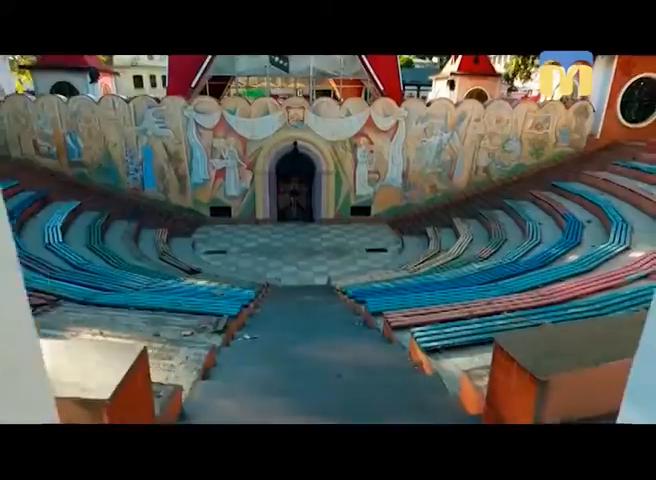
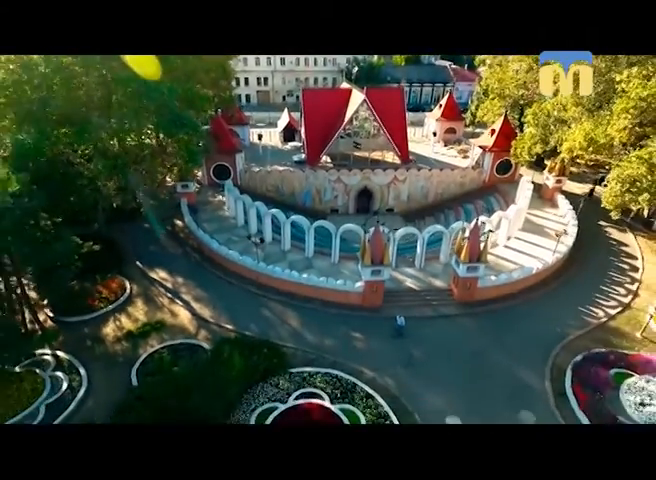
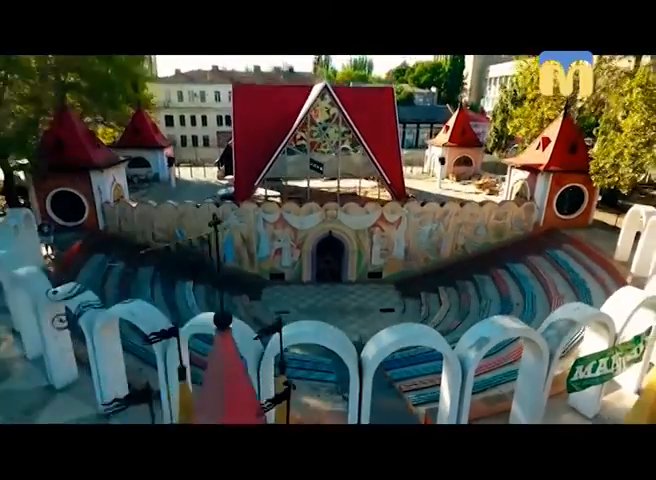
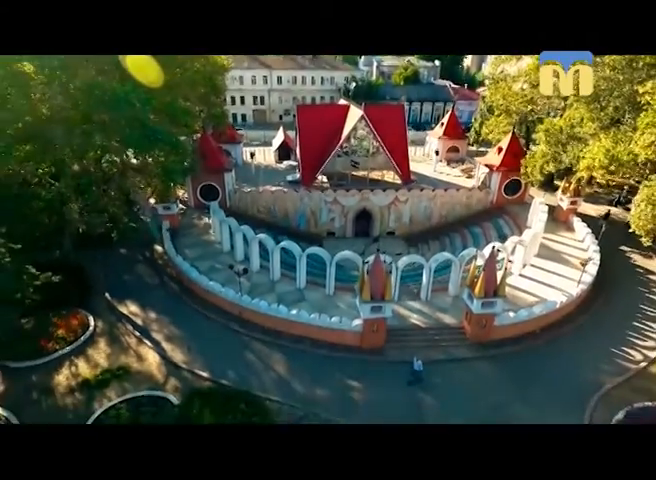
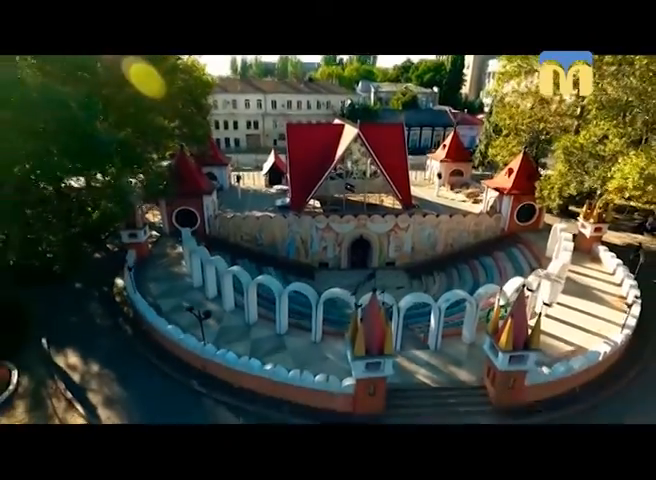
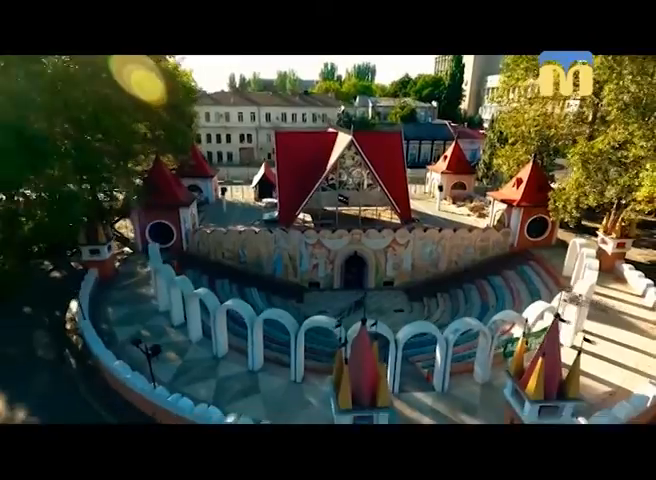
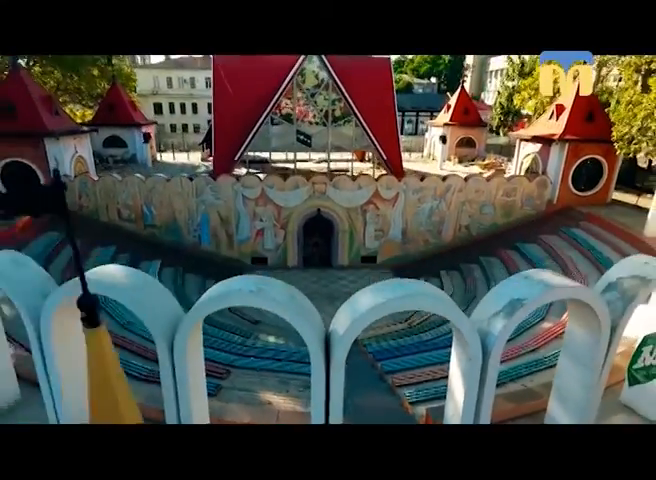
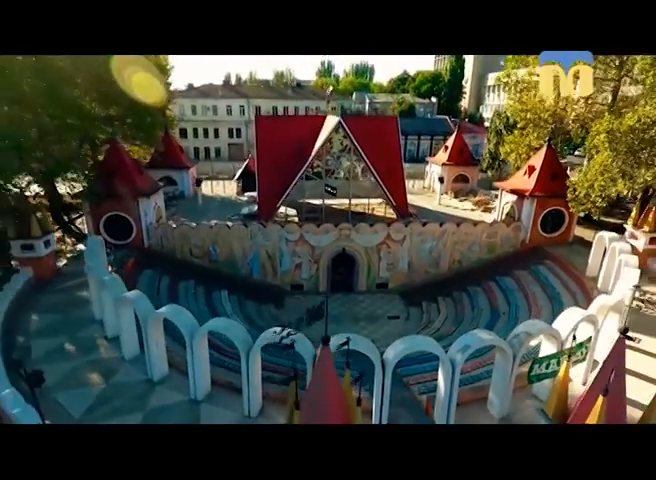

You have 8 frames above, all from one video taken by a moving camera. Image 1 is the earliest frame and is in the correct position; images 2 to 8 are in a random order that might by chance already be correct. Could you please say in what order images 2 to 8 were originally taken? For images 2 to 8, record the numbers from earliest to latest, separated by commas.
7, 3, 8, 6, 5, 4, 2
